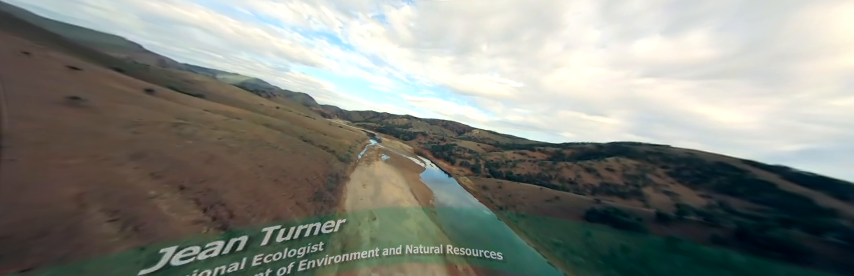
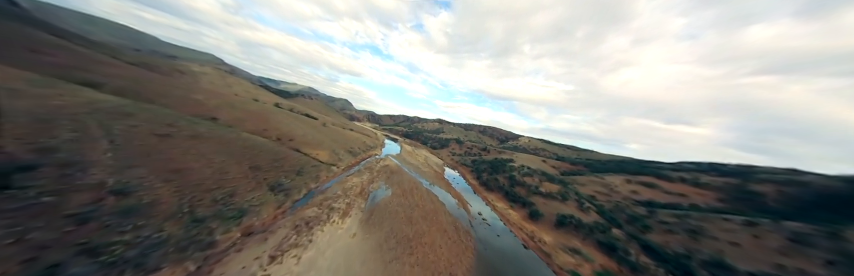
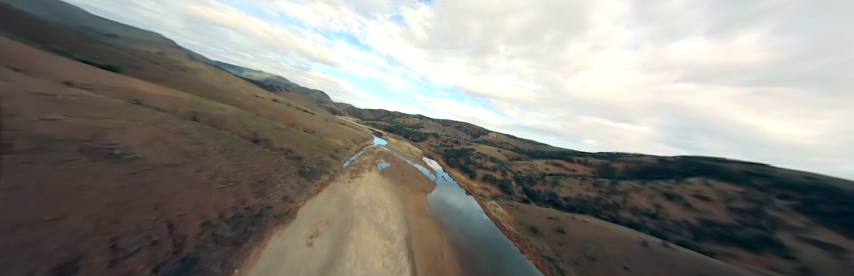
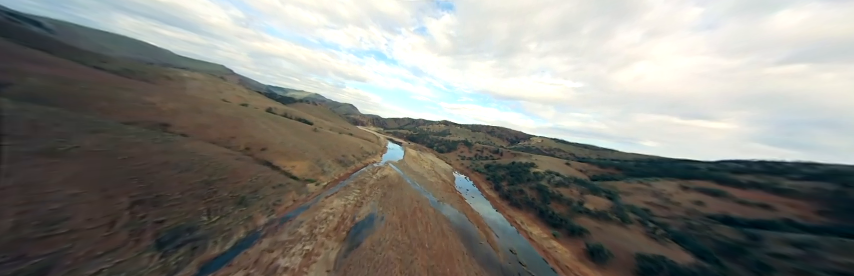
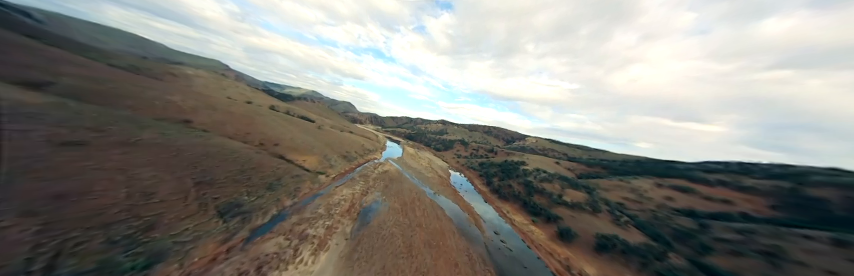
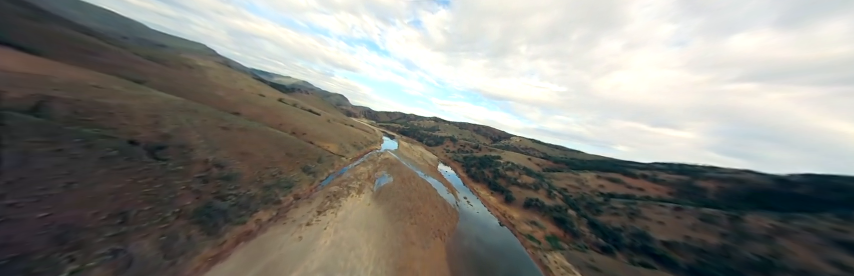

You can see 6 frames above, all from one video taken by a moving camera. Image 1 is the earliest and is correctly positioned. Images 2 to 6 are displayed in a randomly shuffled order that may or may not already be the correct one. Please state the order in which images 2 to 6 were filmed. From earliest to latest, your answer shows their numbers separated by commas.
3, 6, 2, 5, 4
